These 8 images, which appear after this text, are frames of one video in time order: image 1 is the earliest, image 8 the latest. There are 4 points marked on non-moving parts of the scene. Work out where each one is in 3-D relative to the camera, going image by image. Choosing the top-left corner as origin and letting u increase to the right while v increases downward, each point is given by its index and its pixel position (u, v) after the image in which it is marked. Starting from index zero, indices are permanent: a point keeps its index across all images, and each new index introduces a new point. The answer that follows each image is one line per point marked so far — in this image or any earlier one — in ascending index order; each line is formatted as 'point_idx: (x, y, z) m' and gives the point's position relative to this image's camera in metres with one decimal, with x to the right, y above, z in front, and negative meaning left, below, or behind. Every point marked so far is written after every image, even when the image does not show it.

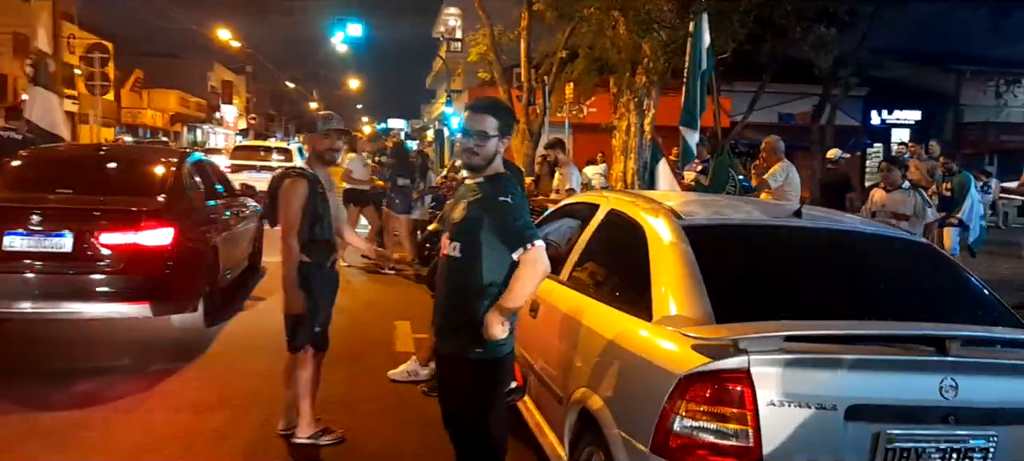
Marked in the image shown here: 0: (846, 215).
0: (+1.8, +0.1, +3.9) m
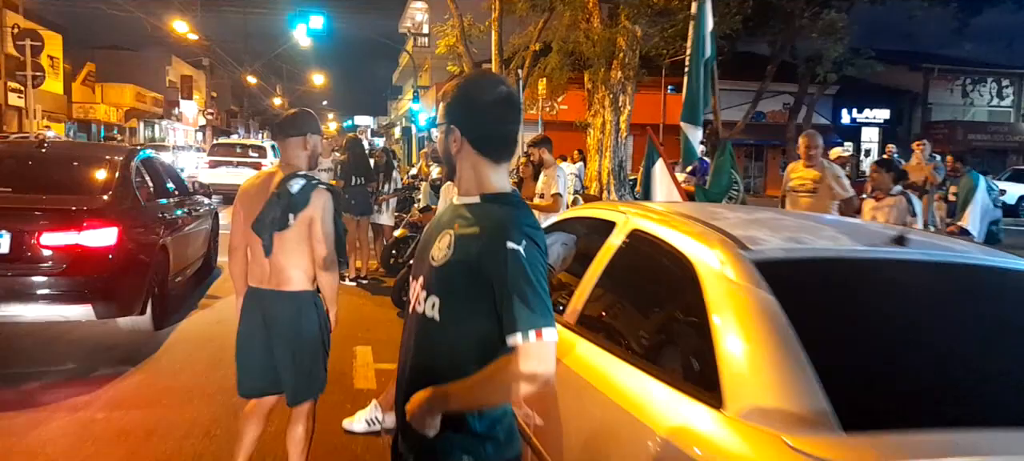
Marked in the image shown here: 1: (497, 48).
0: (+1.7, 0.0, +3.0) m
1: (-0.3, +4.4, +17.8) m
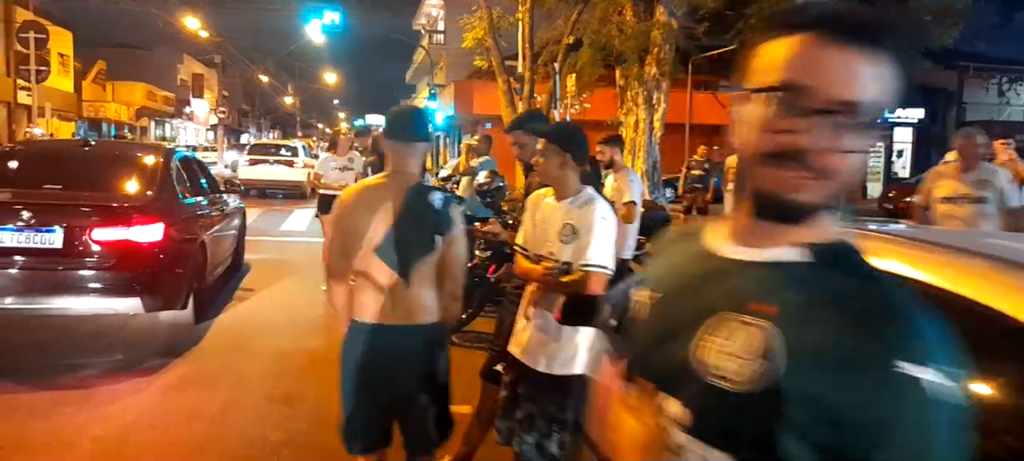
0: (+2.2, -0.2, +2.0) m
1: (+0.4, +4.3, +16.8) m
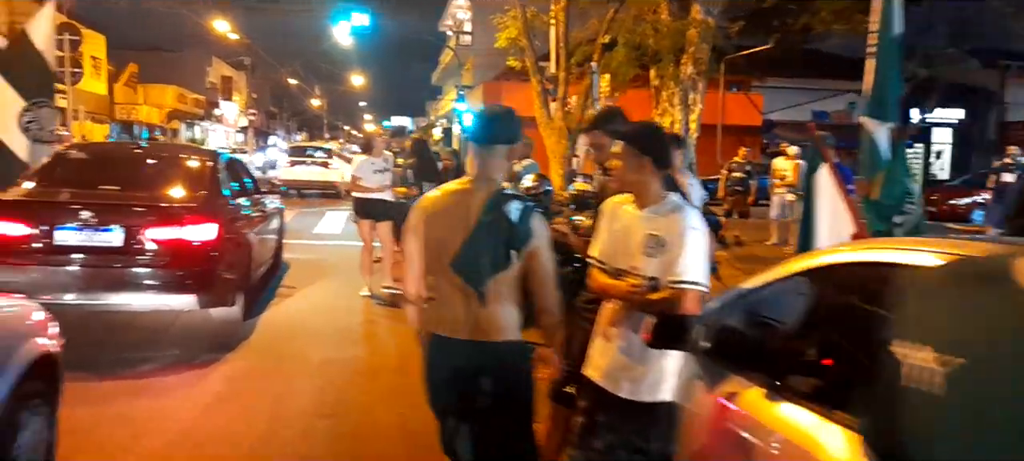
0: (+2.5, -0.2, +1.6) m
1: (+1.1, +4.2, +16.5) m
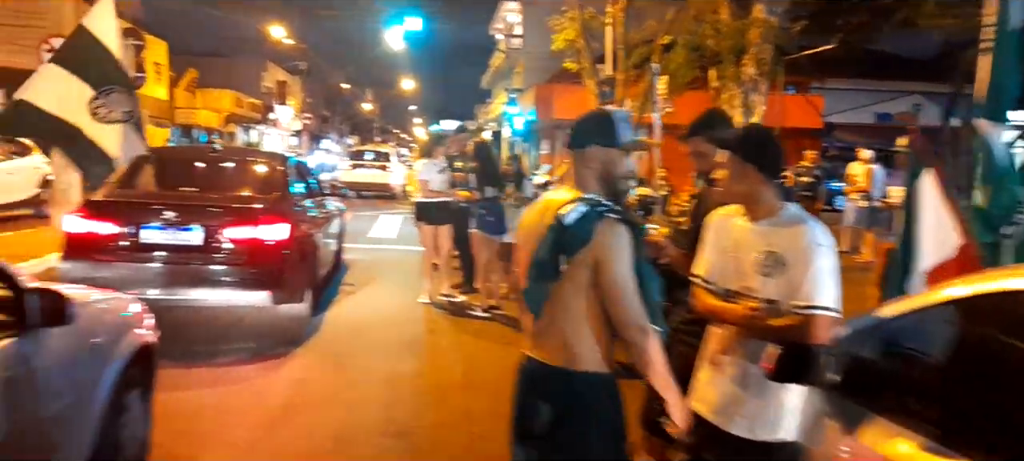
0: (+2.7, -0.3, +1.2) m
1: (+2.3, +4.1, +16.1) m
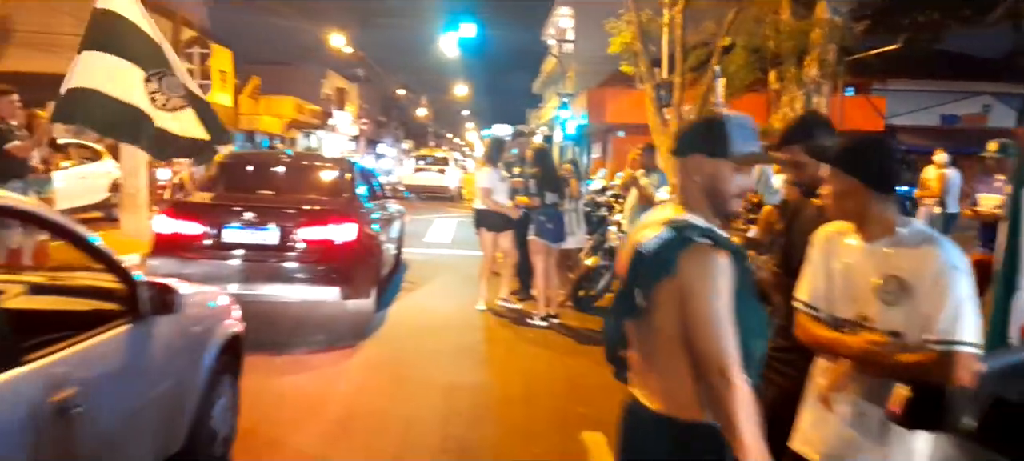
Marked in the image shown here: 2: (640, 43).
0: (+2.9, -0.3, +0.8) m
1: (+3.5, +3.9, +15.8) m
2: (+2.6, +3.9, +15.4) m
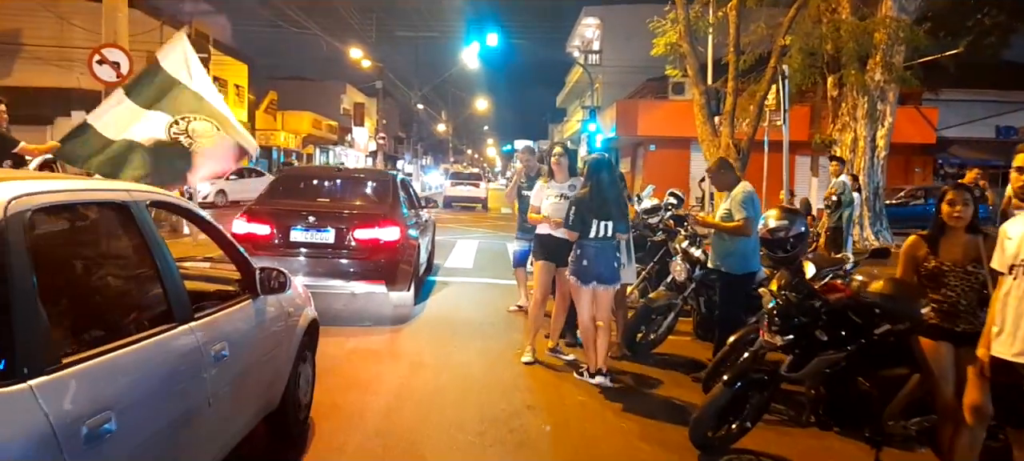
0: (+3.1, -0.4, -0.9) m
1: (+4.1, +3.5, +14.1) m
2: (+3.2, +3.4, +13.8) m
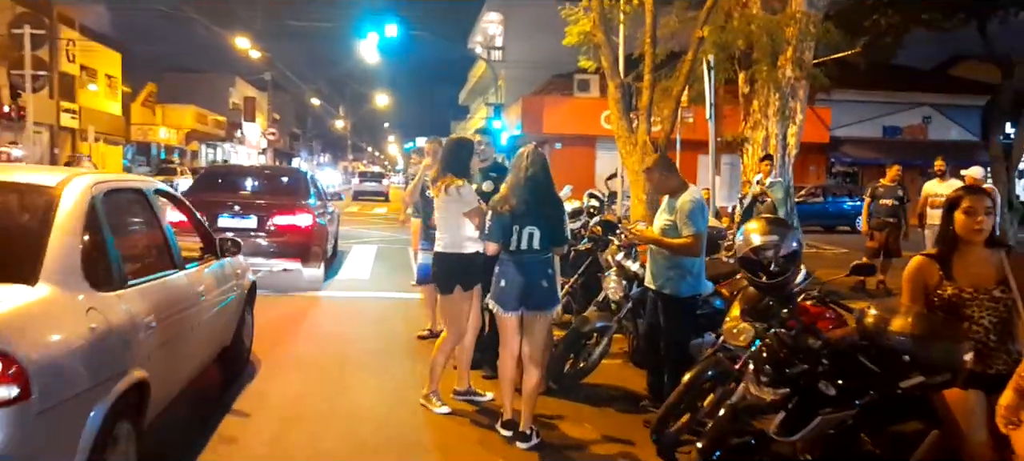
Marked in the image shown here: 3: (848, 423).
0: (+3.3, -0.5, -1.8) m
1: (+2.4, +3.5, +13.3) m
2: (+1.5, +3.4, +12.8) m
3: (+1.6, -0.9, +3.7) m
